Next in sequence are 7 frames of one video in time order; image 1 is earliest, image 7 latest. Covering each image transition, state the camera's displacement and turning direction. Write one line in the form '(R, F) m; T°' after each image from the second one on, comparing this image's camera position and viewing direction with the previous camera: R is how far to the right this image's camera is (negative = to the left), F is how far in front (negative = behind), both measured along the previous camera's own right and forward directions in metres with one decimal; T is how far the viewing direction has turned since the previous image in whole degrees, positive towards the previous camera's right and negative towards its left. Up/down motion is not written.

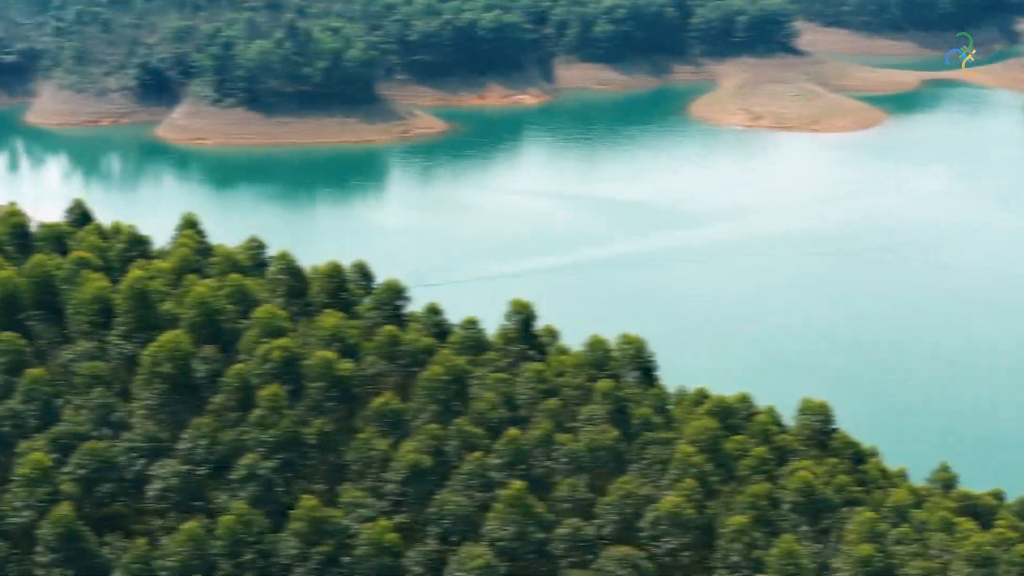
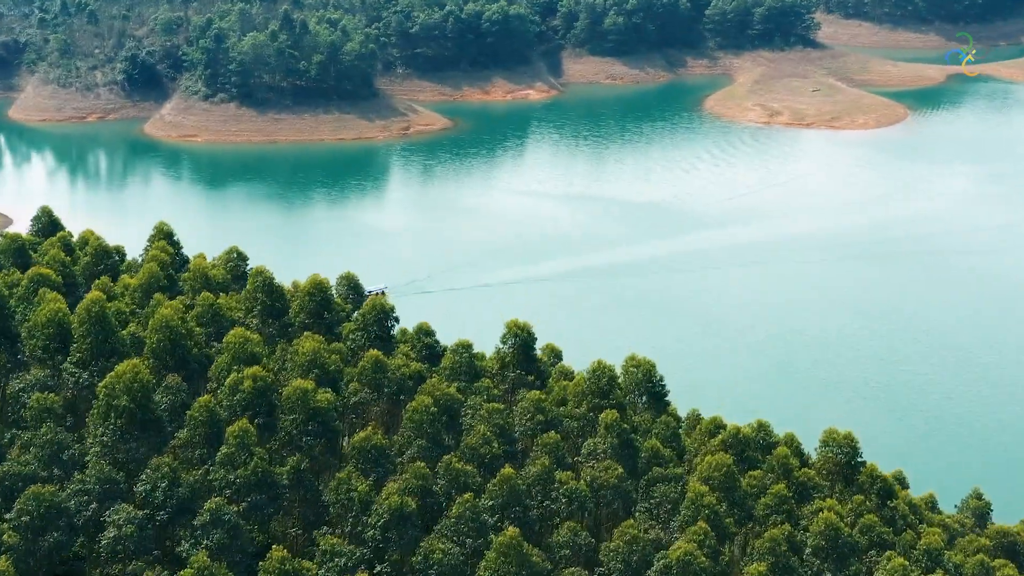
(+0.1, +1.7) m; 0°
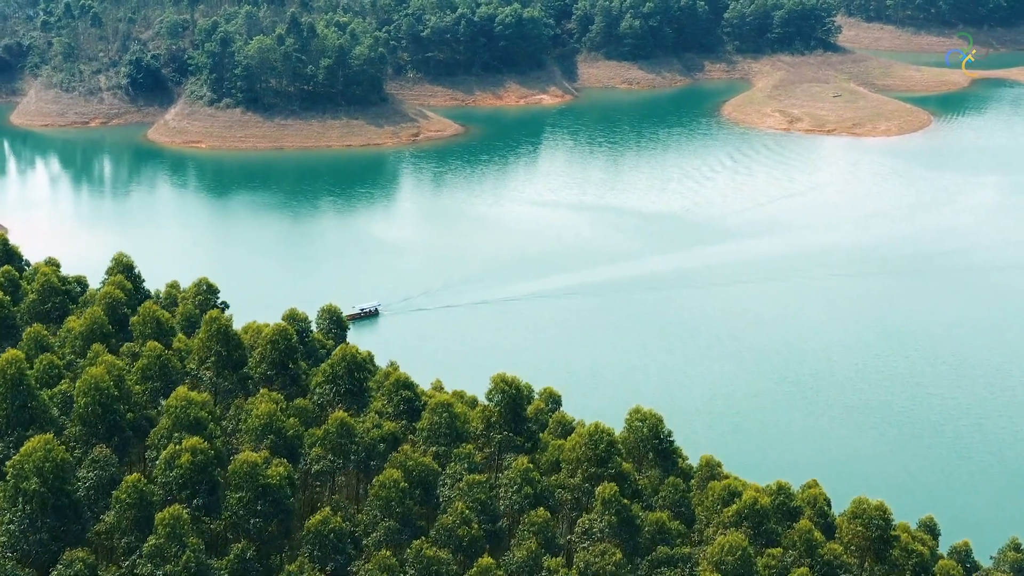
(+0.3, +2.3) m; -1°
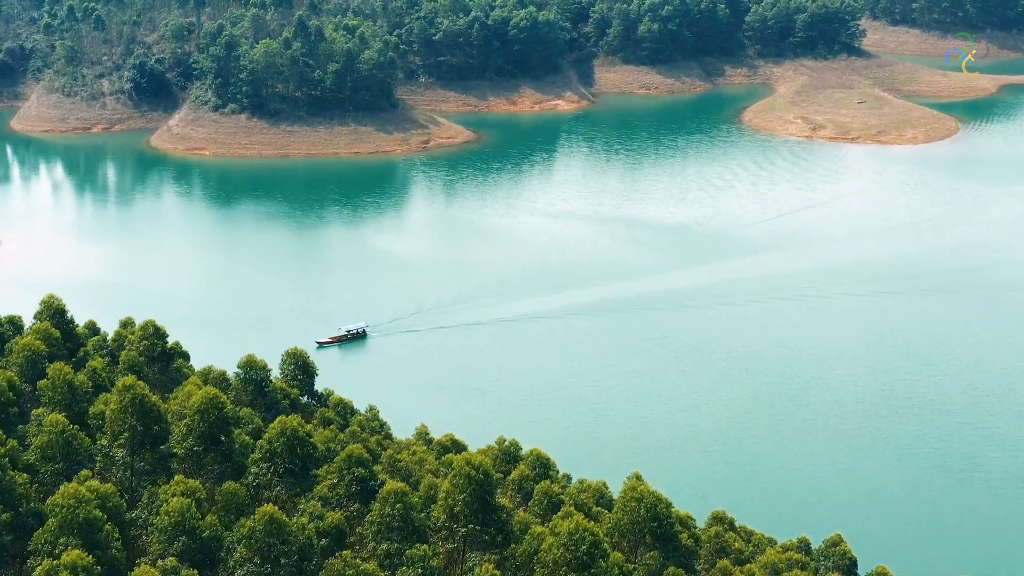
(+0.4, +2.7) m; -1°
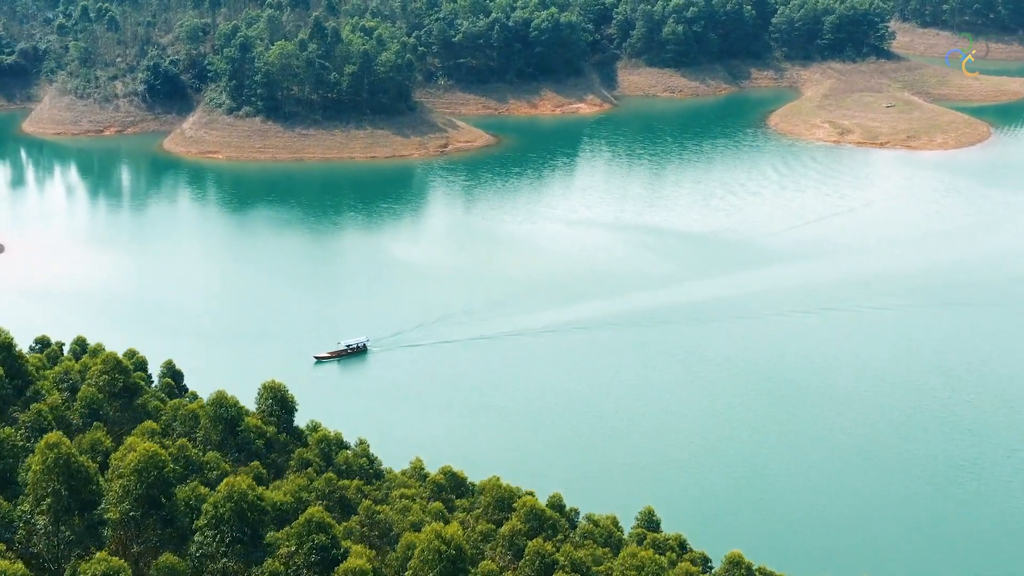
(+0.3, +1.9) m; -1°
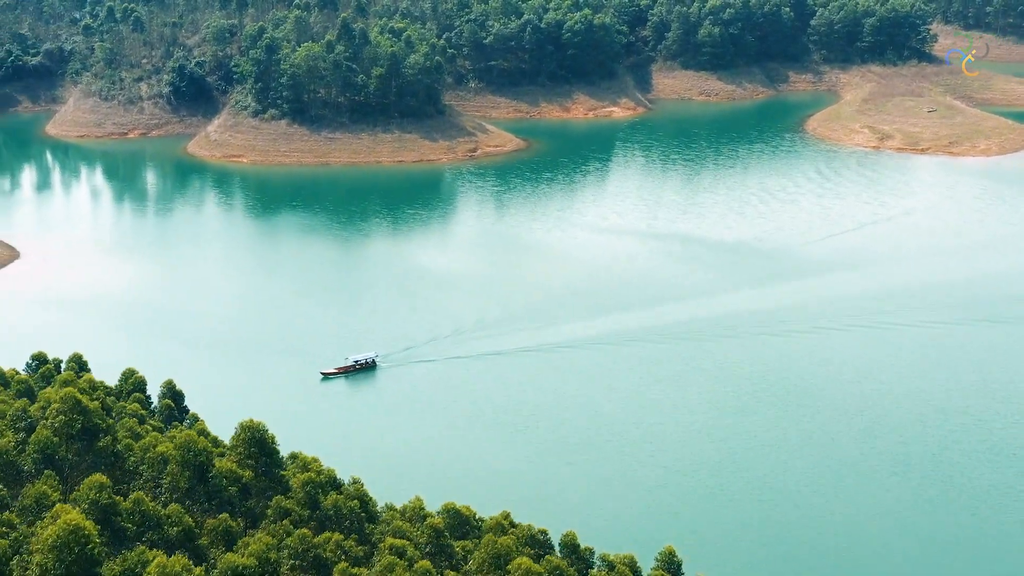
(+0.4, +1.9) m; -1°
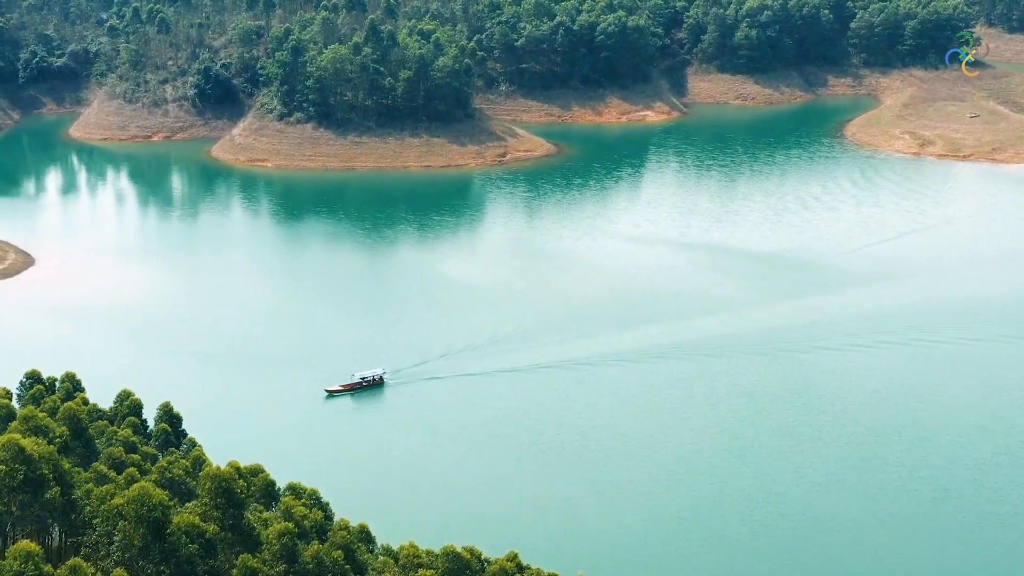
(+0.4, +1.9) m; -1°
